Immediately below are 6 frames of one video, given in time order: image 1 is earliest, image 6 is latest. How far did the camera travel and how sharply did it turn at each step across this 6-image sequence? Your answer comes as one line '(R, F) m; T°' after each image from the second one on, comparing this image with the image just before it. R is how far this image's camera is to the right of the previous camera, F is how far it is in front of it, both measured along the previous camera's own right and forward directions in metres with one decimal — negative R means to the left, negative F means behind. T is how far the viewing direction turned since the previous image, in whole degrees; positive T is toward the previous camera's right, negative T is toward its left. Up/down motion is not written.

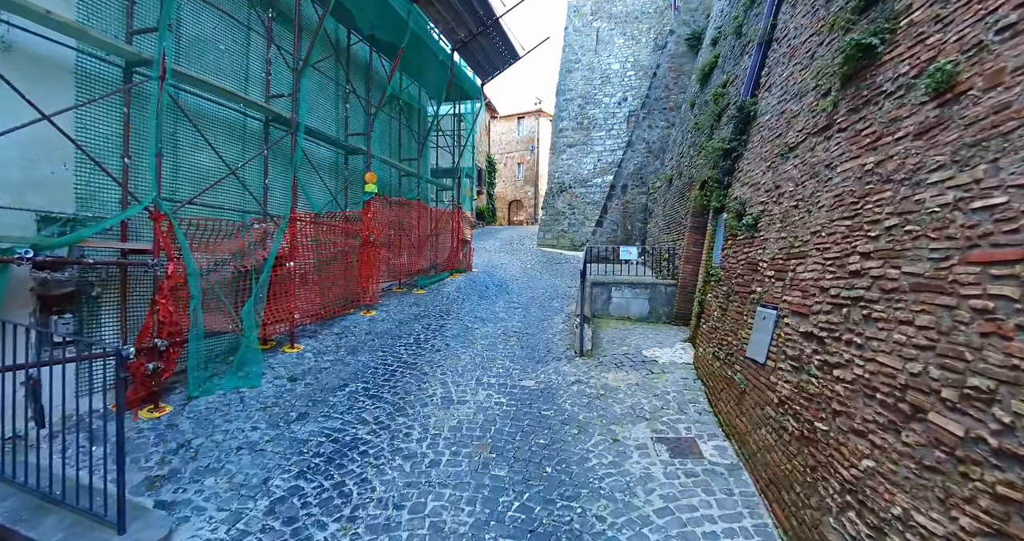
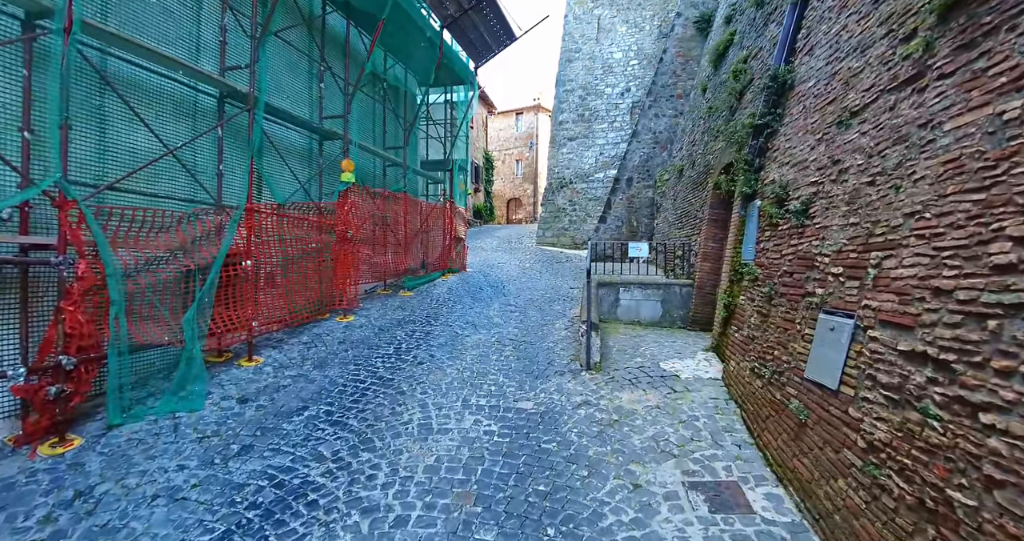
(+0.1, +0.8) m; 0°
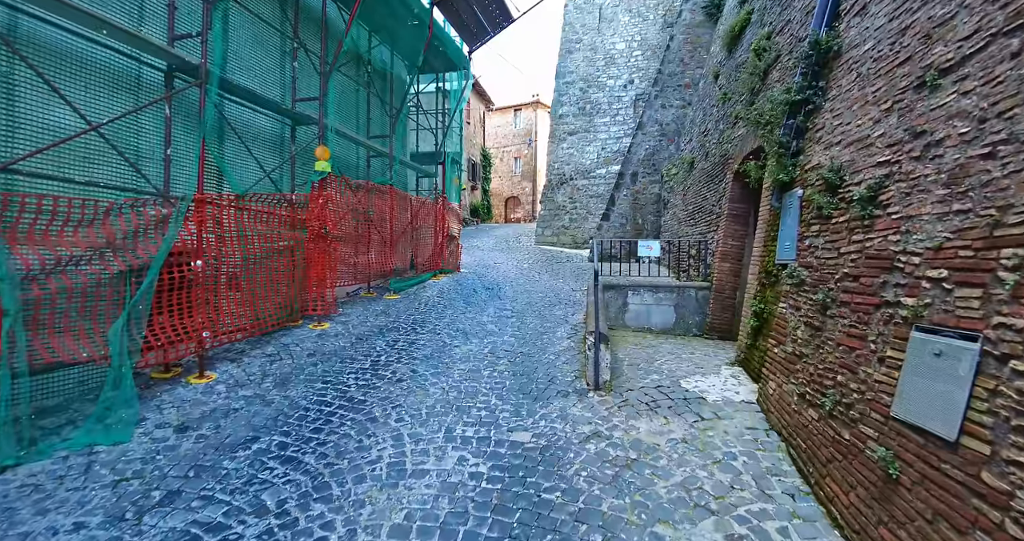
(0.0, +0.7) m; 0°
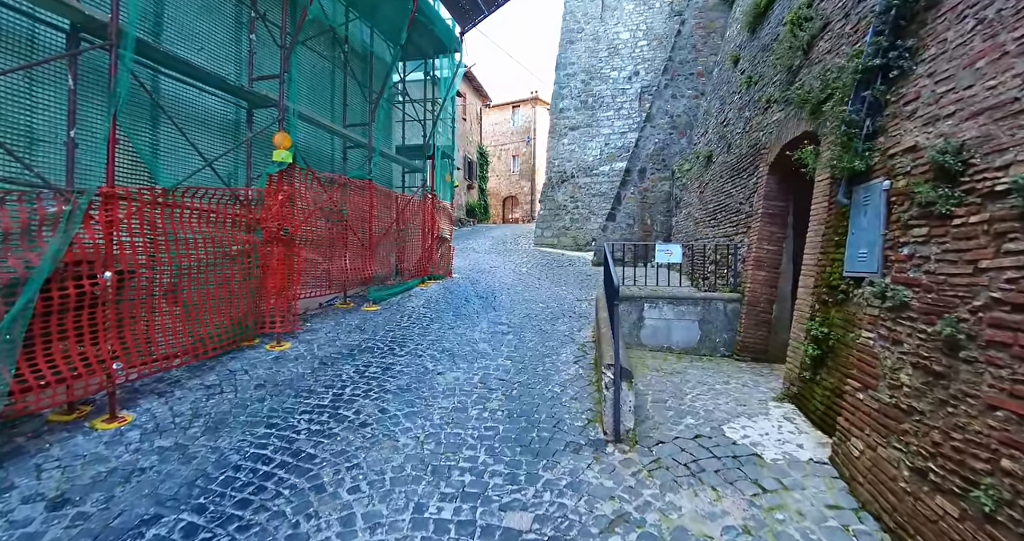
(0.0, +0.9) m; 0°
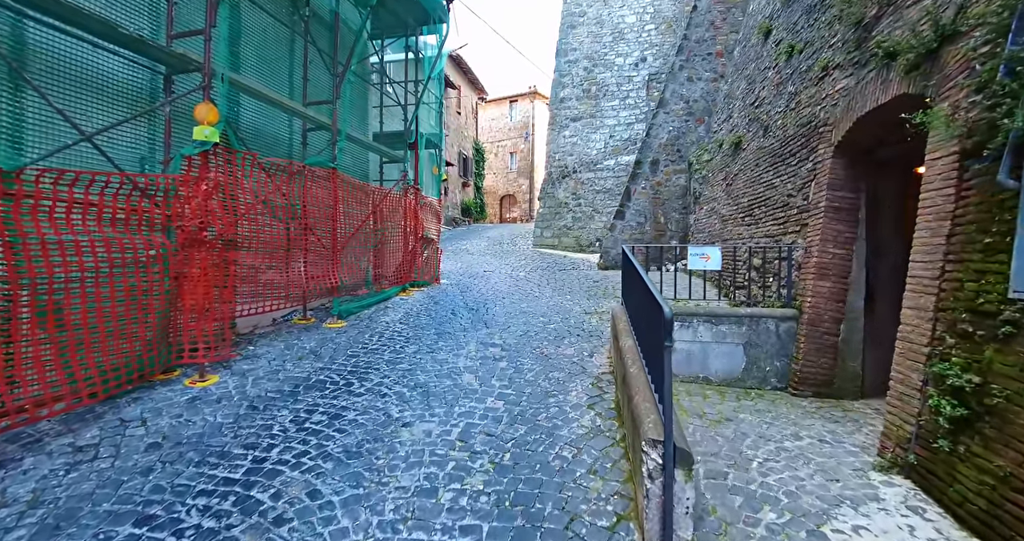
(0.0, +1.1) m; 0°
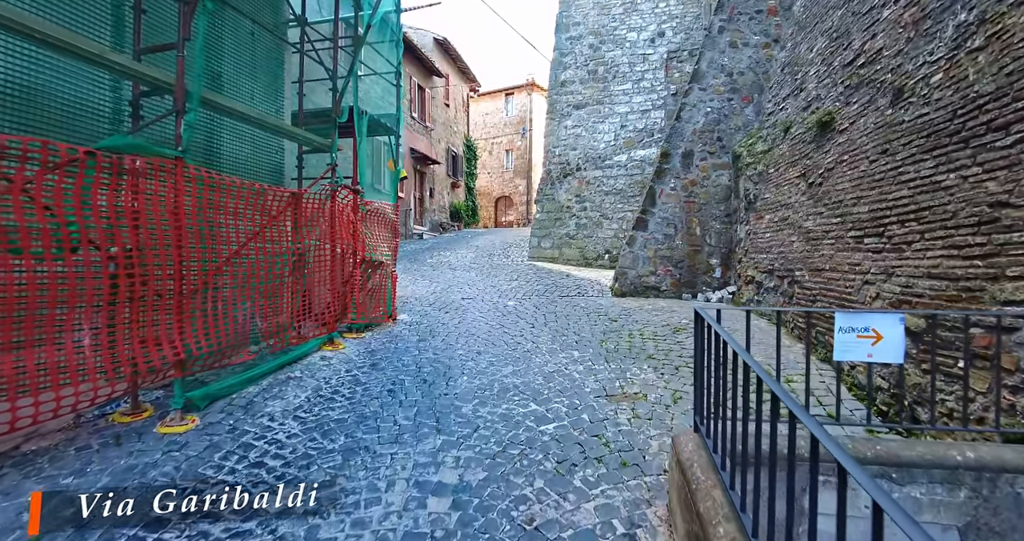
(+0.2, +2.3) m; 0°
